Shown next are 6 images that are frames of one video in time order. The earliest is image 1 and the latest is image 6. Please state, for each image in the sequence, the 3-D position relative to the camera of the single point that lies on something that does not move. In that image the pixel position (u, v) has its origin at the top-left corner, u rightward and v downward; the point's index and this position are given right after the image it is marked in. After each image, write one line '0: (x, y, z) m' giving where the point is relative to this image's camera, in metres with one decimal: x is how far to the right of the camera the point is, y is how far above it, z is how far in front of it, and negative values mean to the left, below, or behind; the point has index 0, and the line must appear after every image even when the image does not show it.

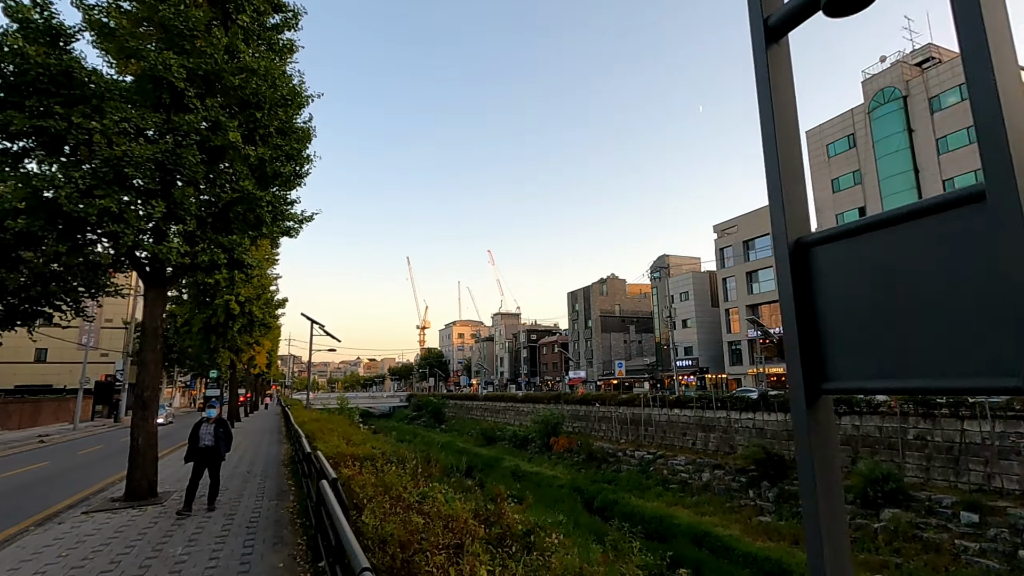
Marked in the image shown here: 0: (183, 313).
0: (-9.2, -0.7, +14.9) m
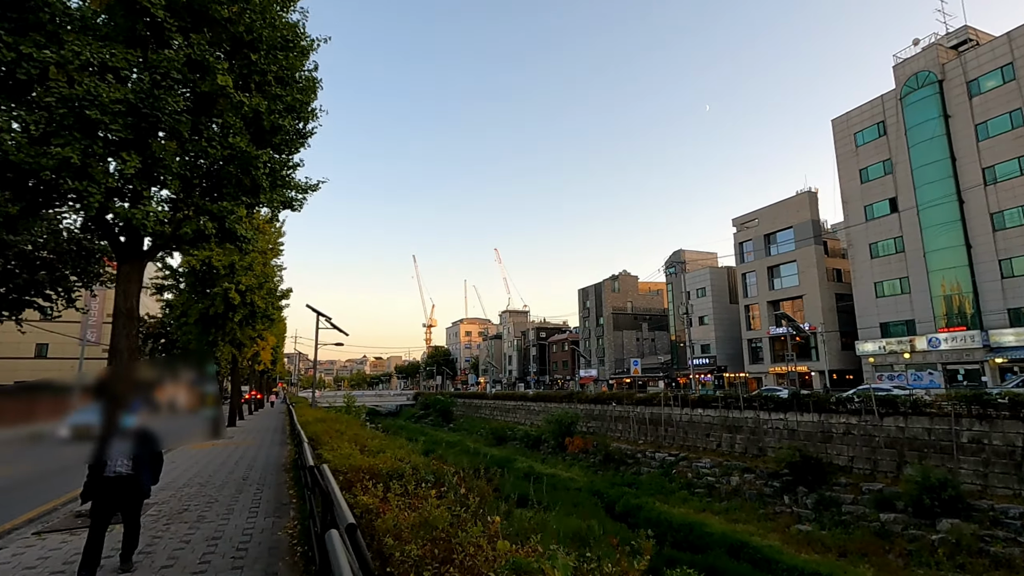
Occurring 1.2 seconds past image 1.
0: (-8.7, -0.4, +13.9) m
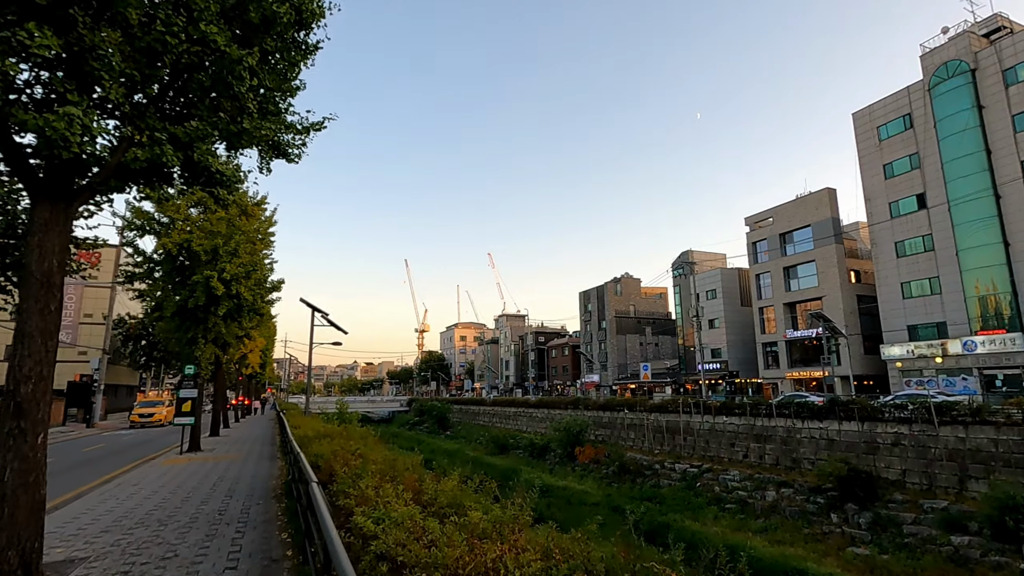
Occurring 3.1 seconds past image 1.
0: (-8.1, -0.2, +12.1) m
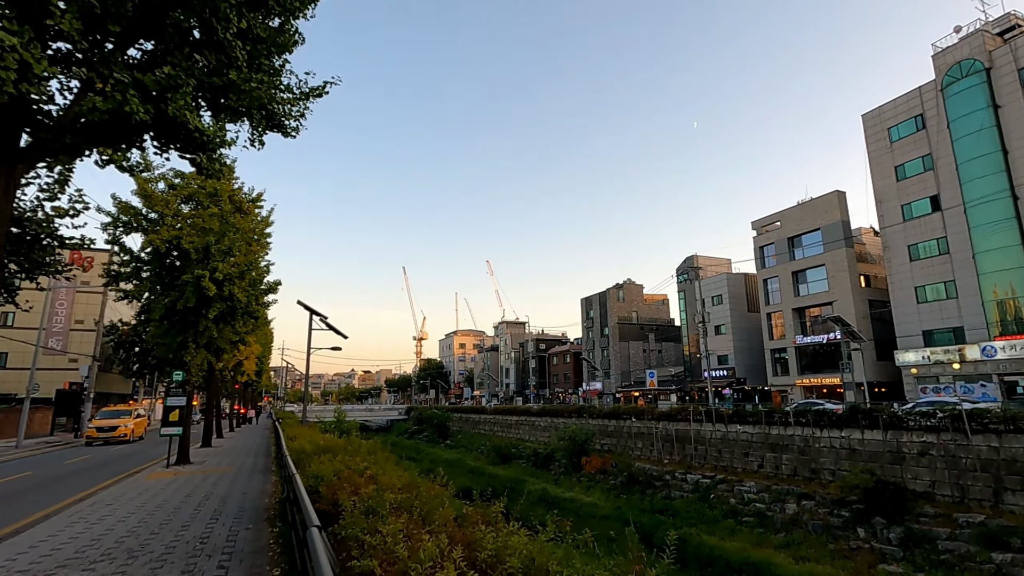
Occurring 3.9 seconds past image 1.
0: (-7.9, -0.2, +11.3) m
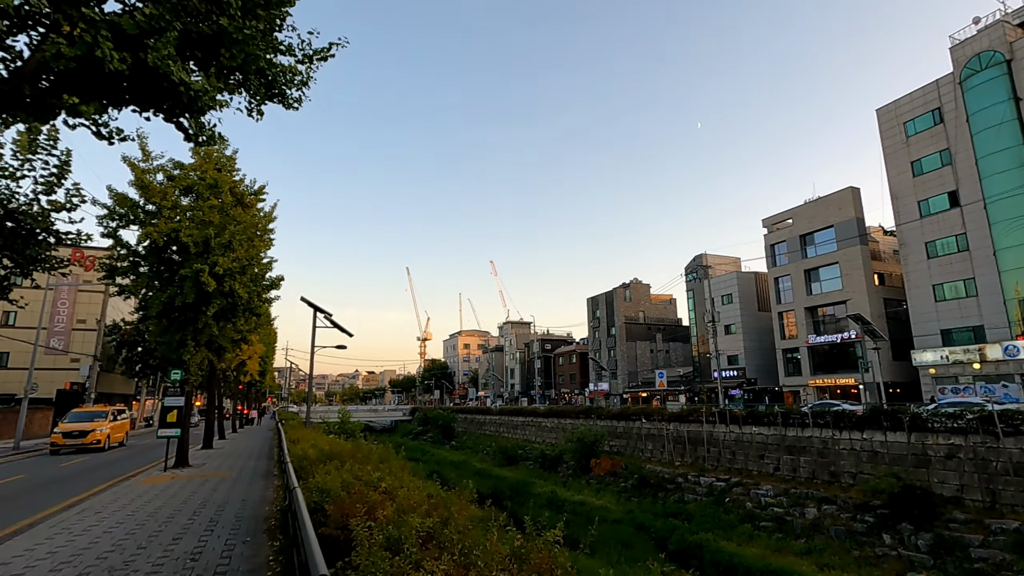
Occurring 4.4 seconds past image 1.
0: (-7.7, -0.1, +10.9) m
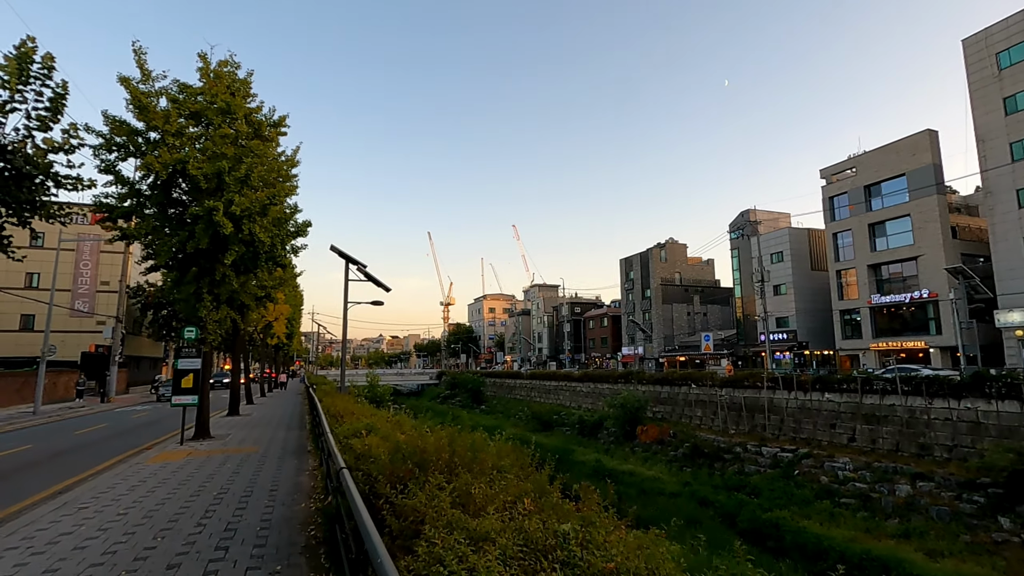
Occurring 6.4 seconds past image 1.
0: (-6.5, +0.9, +9.4) m
